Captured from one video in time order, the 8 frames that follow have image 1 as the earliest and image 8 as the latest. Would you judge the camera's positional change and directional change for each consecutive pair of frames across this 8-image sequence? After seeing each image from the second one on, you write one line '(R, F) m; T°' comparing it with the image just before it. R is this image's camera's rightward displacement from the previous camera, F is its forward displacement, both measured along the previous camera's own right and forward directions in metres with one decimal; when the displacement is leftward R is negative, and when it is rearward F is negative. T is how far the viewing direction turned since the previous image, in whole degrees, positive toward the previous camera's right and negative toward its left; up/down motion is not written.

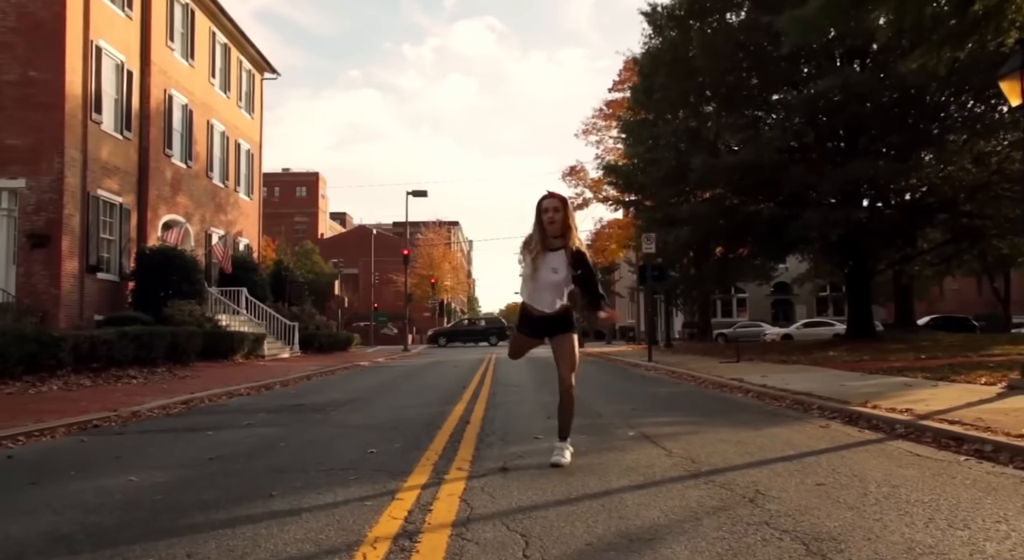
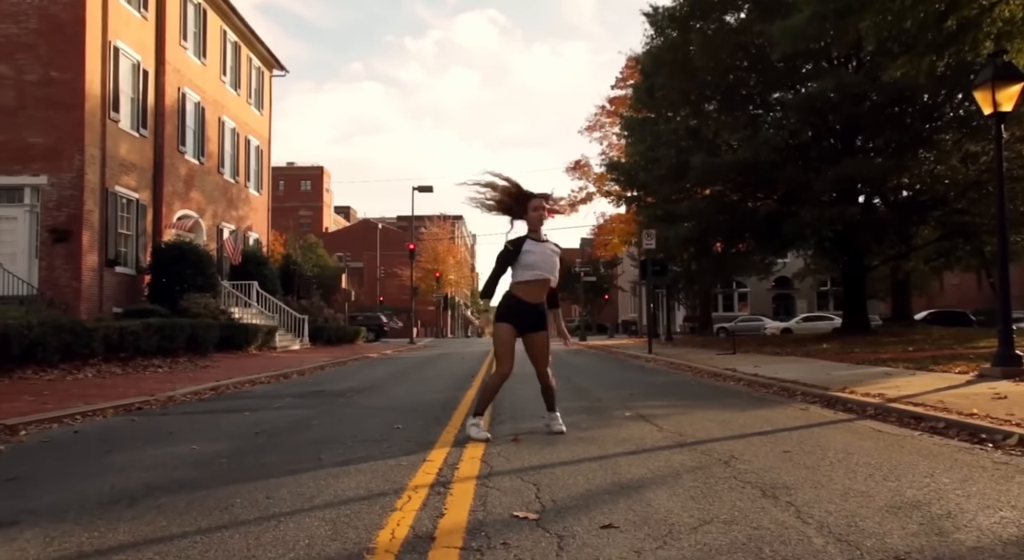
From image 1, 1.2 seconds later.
(-0.1, -0.7) m; 0°
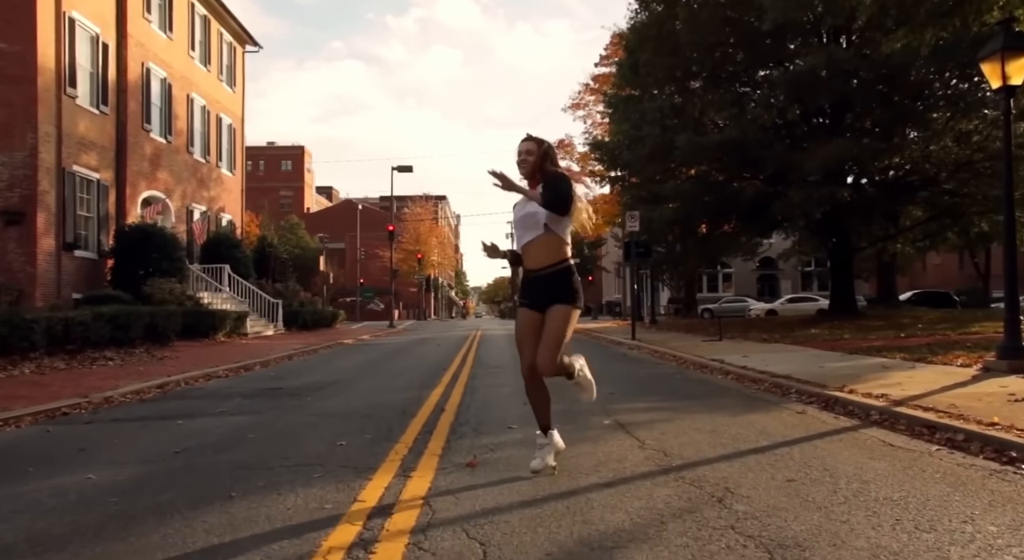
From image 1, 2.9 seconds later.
(+0.2, +0.8) m; +1°
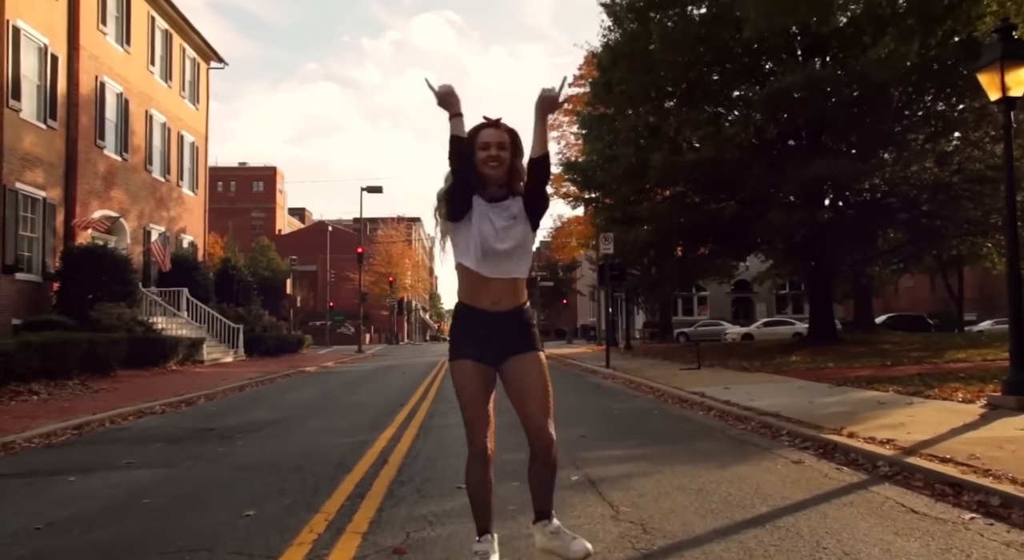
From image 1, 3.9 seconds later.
(+0.2, +0.9) m; +2°
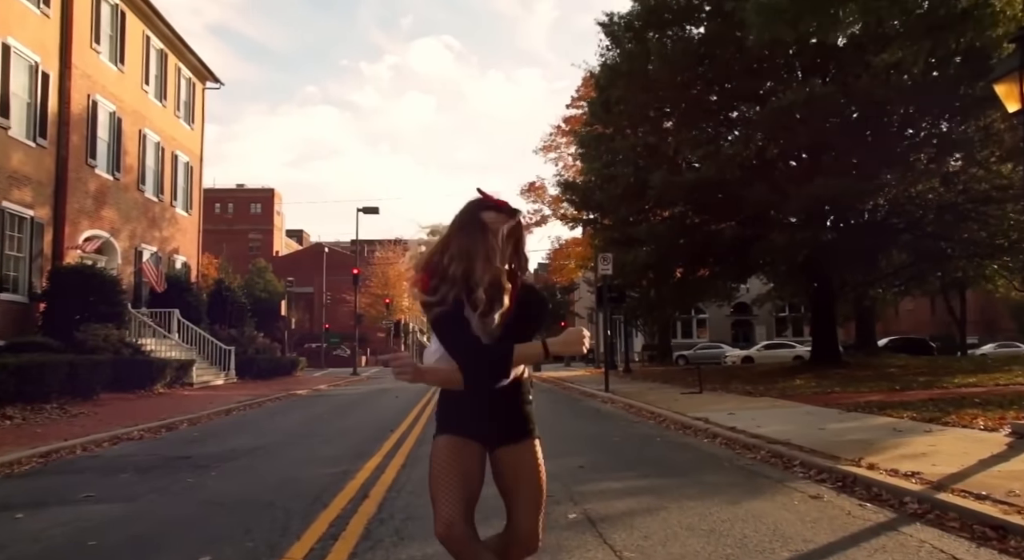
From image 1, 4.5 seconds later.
(0.0, +0.5) m; 0°
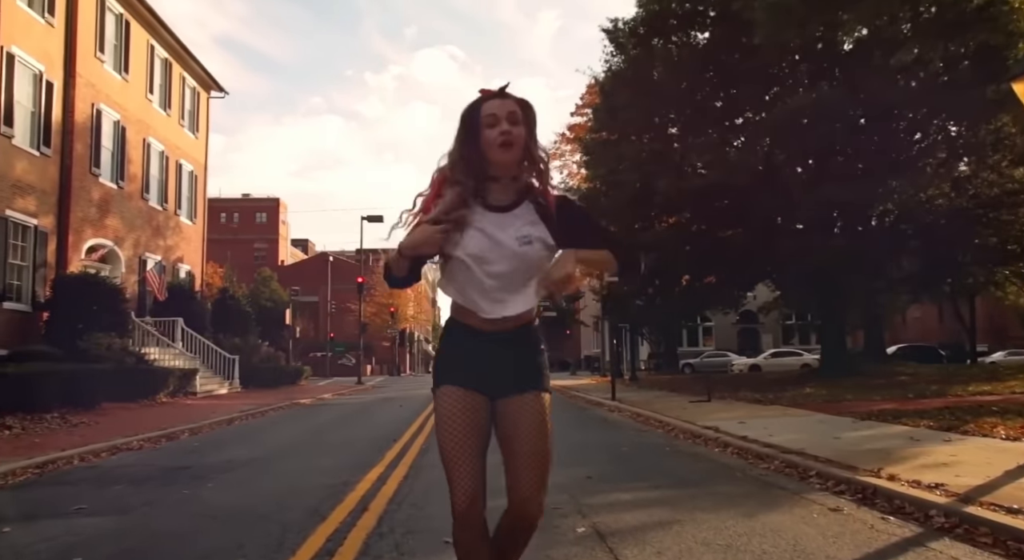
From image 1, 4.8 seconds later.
(0.0, +0.2) m; 0°
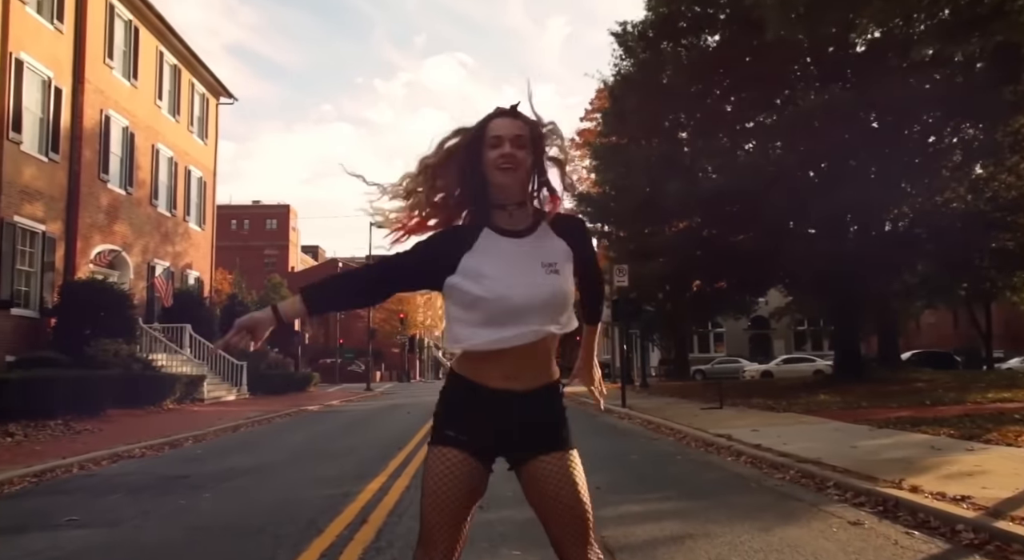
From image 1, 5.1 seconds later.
(0.0, +0.2) m; -1°
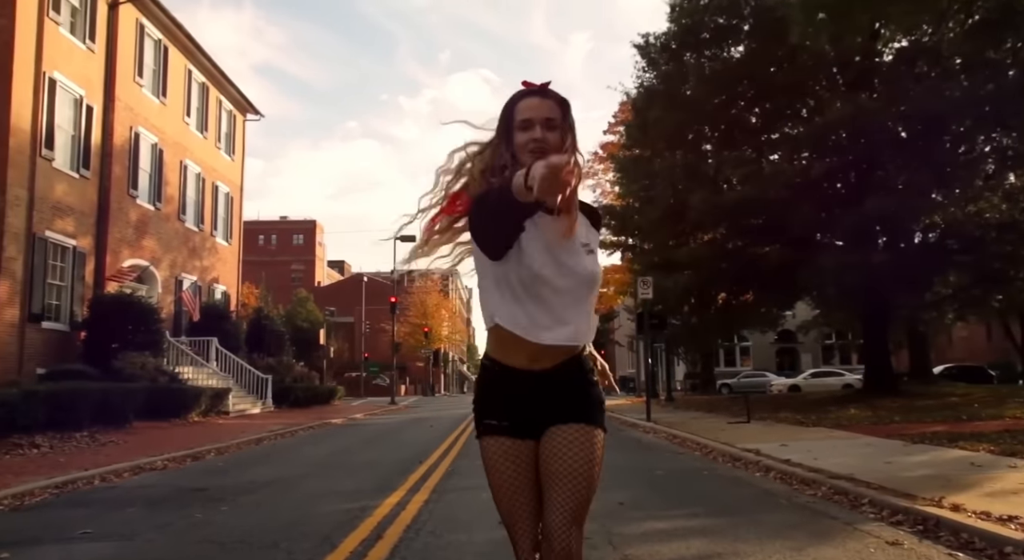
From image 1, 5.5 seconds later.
(0.0, +0.1) m; -2°
